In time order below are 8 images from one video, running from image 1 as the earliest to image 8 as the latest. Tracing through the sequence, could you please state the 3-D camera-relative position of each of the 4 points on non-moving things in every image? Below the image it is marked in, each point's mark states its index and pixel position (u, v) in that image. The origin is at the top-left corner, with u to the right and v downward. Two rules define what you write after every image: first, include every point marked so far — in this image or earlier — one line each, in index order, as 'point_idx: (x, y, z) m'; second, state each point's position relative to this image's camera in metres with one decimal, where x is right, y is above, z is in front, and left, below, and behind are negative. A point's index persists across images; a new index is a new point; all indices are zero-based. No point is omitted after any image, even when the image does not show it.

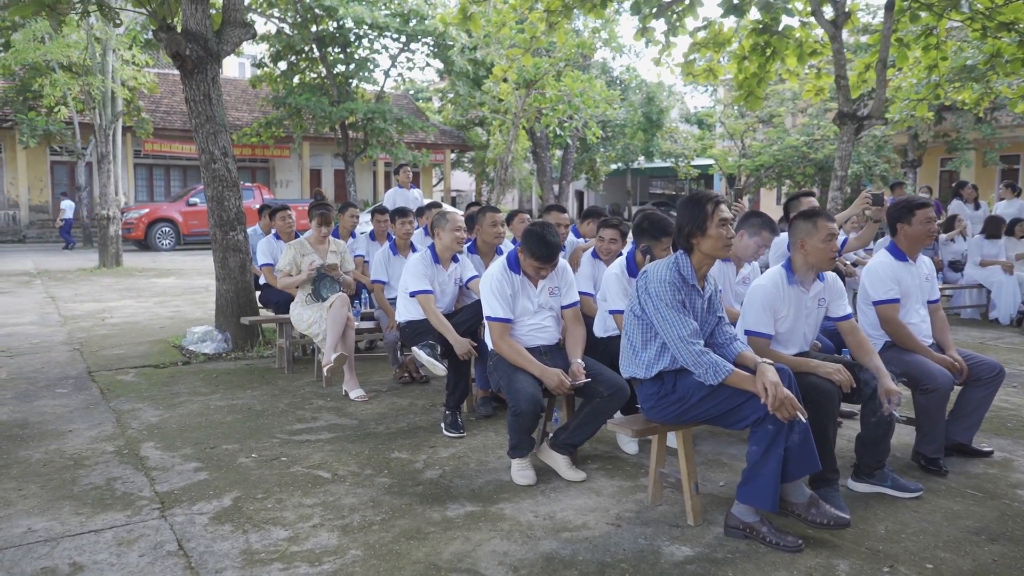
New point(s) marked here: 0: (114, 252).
0: (-7.7, +0.7, +15.0) m
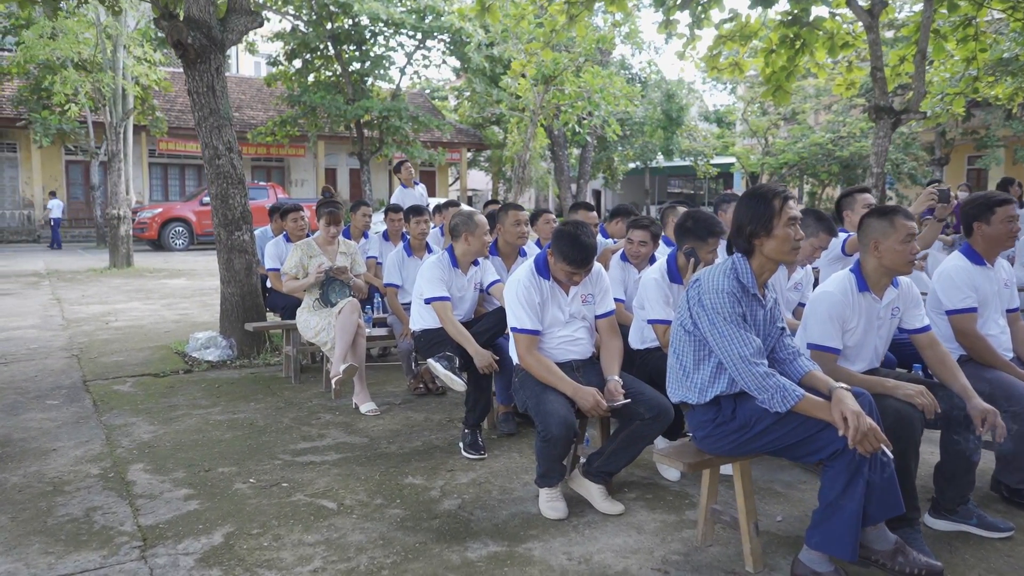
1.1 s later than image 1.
0: (-7.3, +0.7, +14.7) m
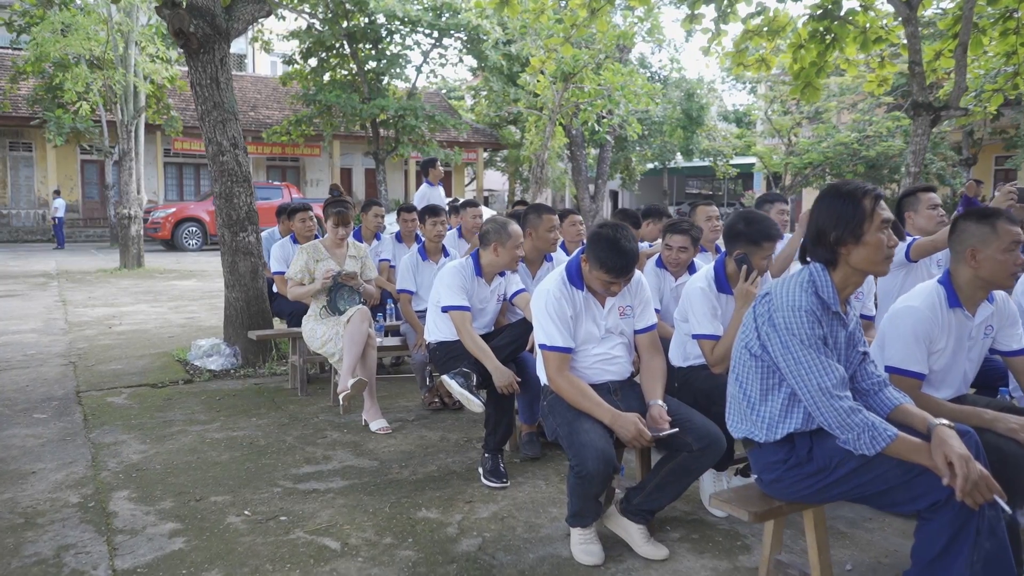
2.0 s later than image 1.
0: (-7.0, +0.7, +14.5) m
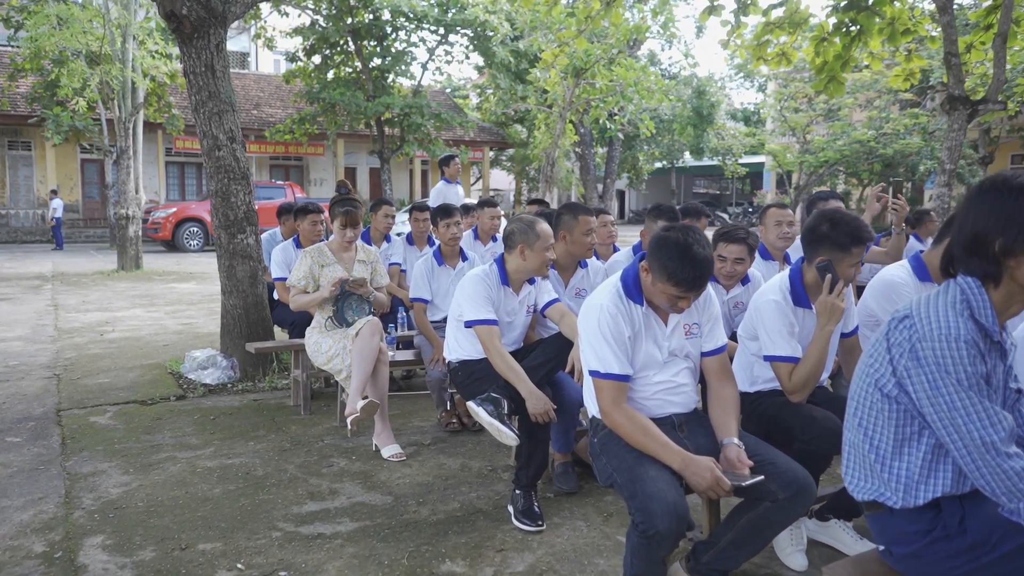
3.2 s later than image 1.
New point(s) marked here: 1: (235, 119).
0: (-6.8, +0.6, +14.0) m
1: (-1.9, +1.2, +5.5) m
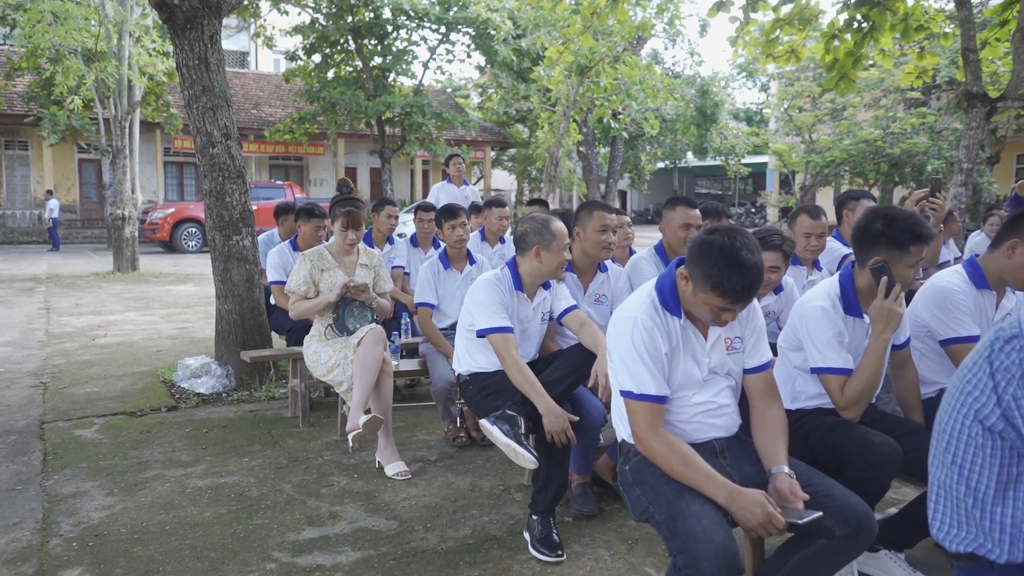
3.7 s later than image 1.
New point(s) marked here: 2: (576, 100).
0: (-6.7, +0.6, +13.7) m
1: (-1.9, +1.2, +5.2) m
2: (+1.2, +3.5, +14.4) m
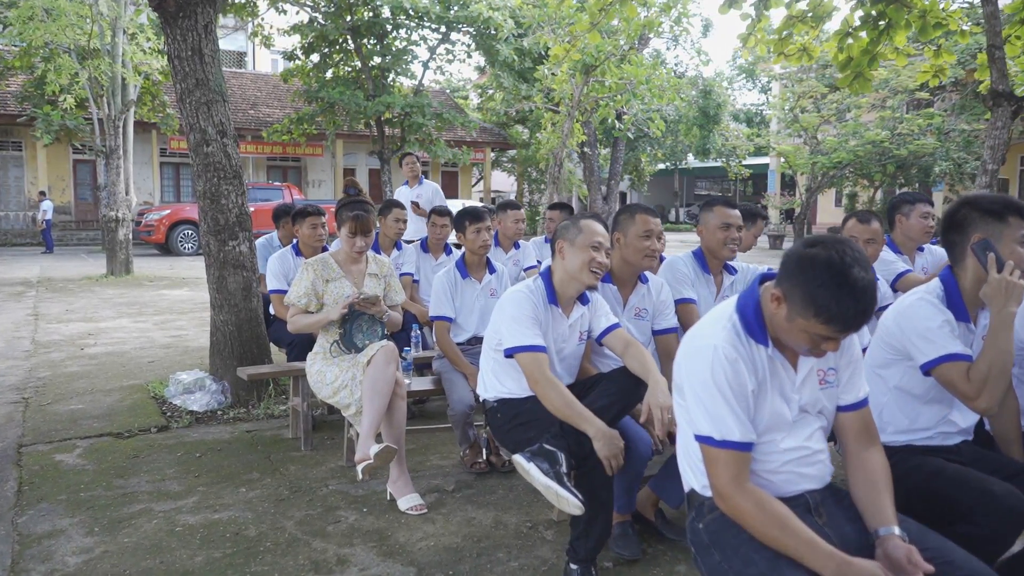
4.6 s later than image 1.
0: (-6.7, +0.5, +13.3) m
1: (-1.8, +1.1, +4.8) m
2: (+1.3, +3.4, +14.0) m
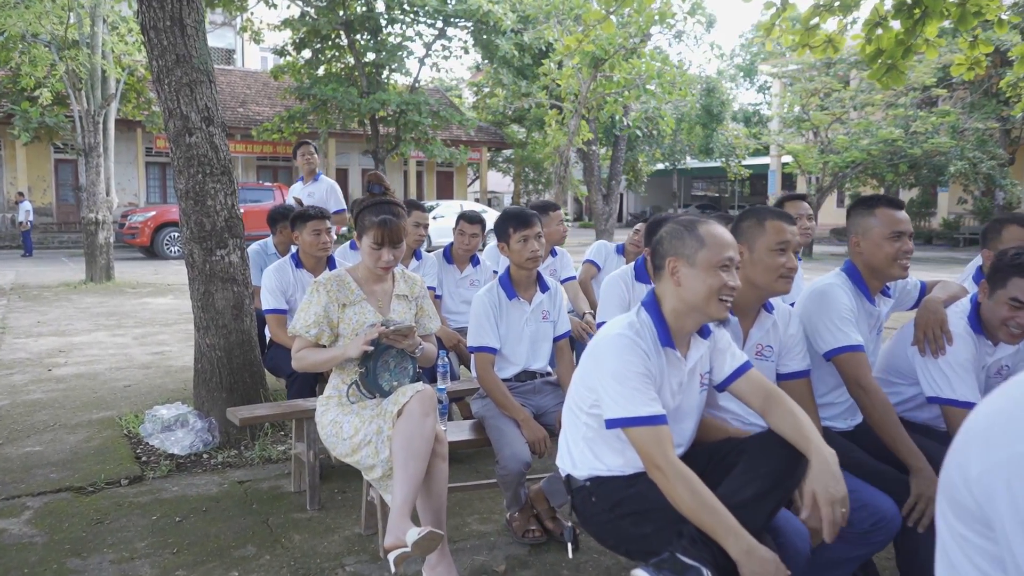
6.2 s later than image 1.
0: (-6.5, +0.4, +12.5) m
1: (-1.5, +1.0, +4.0) m
2: (+1.4, +3.3, +13.2) m
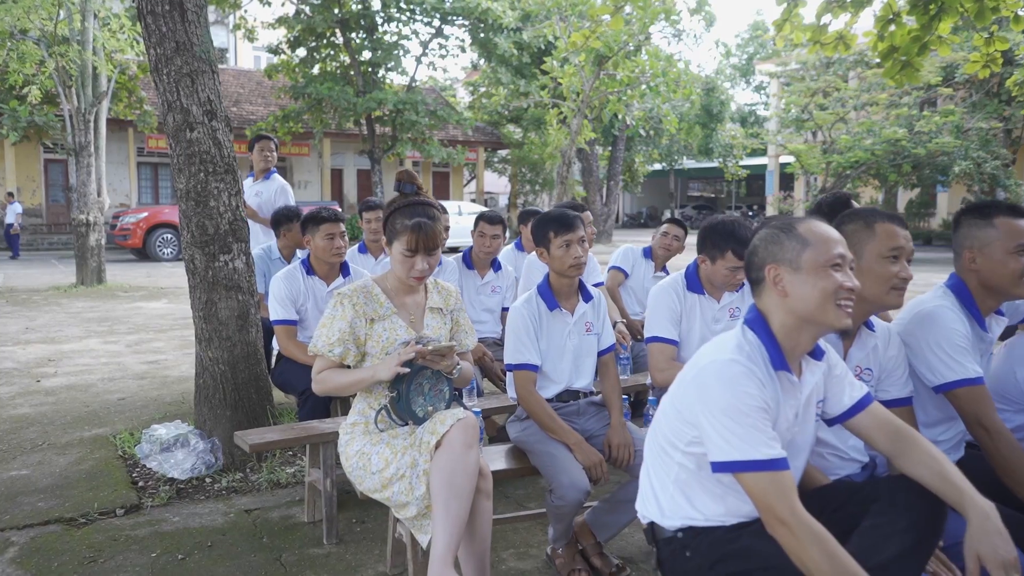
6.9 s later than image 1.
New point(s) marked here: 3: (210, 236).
0: (-6.5, +0.3, +12.1) m
1: (-1.4, +1.0, +3.7) m
2: (+1.4, +3.3, +12.9) m
3: (-1.4, +0.3, +3.7) m
